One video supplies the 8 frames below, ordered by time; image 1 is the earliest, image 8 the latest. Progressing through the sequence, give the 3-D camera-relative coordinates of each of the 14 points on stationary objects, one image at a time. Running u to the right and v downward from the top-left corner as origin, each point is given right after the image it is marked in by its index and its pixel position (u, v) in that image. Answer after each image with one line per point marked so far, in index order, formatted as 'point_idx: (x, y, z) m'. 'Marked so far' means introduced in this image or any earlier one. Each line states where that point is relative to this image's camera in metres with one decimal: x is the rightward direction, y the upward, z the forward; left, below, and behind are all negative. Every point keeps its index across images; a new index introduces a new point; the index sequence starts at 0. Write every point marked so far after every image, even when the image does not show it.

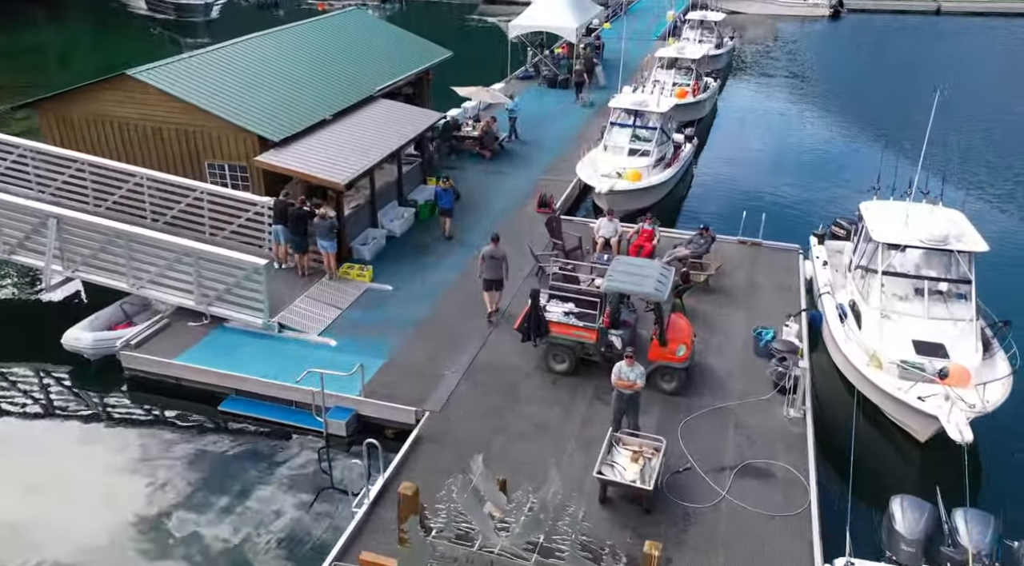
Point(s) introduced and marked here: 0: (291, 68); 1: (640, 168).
0: (-5.1, +5.0, +19.3) m
1: (+3.1, +2.6, +19.6) m
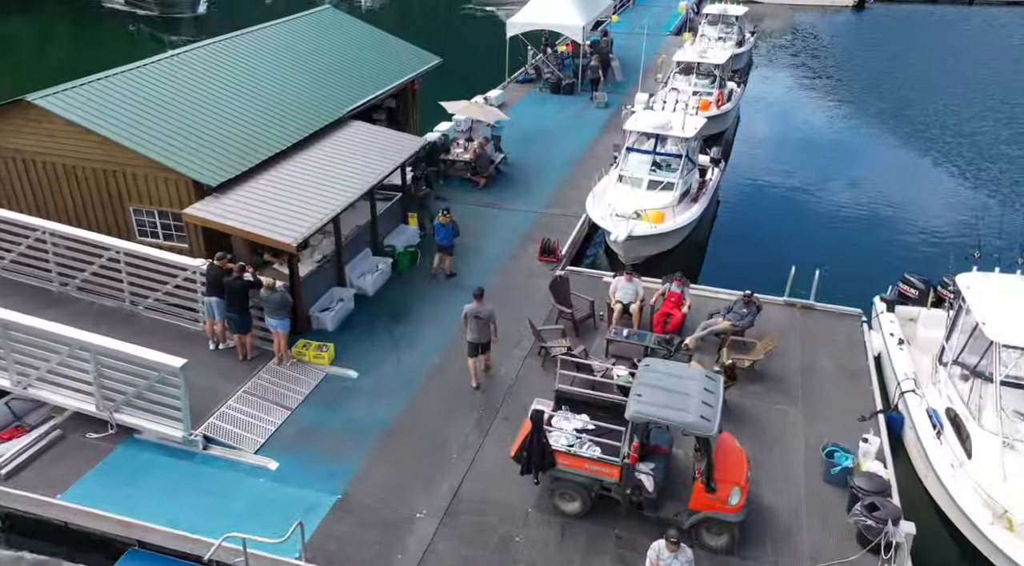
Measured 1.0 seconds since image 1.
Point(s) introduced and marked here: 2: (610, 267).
0: (-5.1, +3.9, +16.1) m
1: (+3.0, +1.5, +16.4) m
2: (+2.0, +0.3, +17.3) m
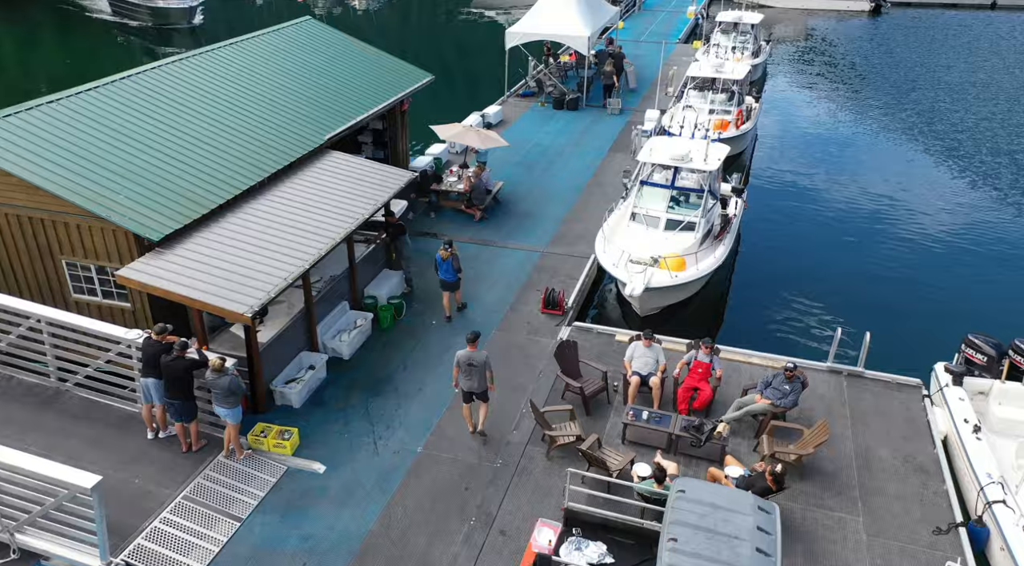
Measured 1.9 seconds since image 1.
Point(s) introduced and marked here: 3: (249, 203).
0: (-5.2, +2.9, +14.1) m
1: (+3.0, +0.5, +14.4) m
2: (+2.0, -0.6, +15.2) m
3: (-4.0, +1.2, +12.7) m
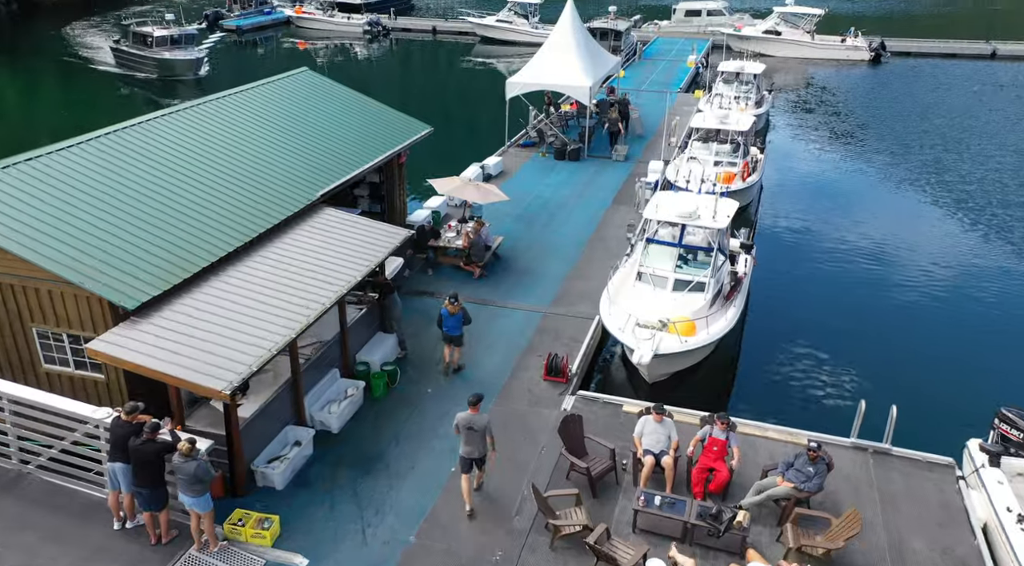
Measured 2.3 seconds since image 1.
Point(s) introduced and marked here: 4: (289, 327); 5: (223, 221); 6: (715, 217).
0: (-5.1, +1.9, +13.5) m
1: (+3.0, -0.5, +13.7) m
2: (+2.0, -1.7, +14.4) m
3: (-4.0, +0.3, +12.0) m
4: (-2.9, -0.6, +10.7) m
5: (-4.3, +0.9, +12.5) m
6: (+3.6, +1.2, +14.7) m
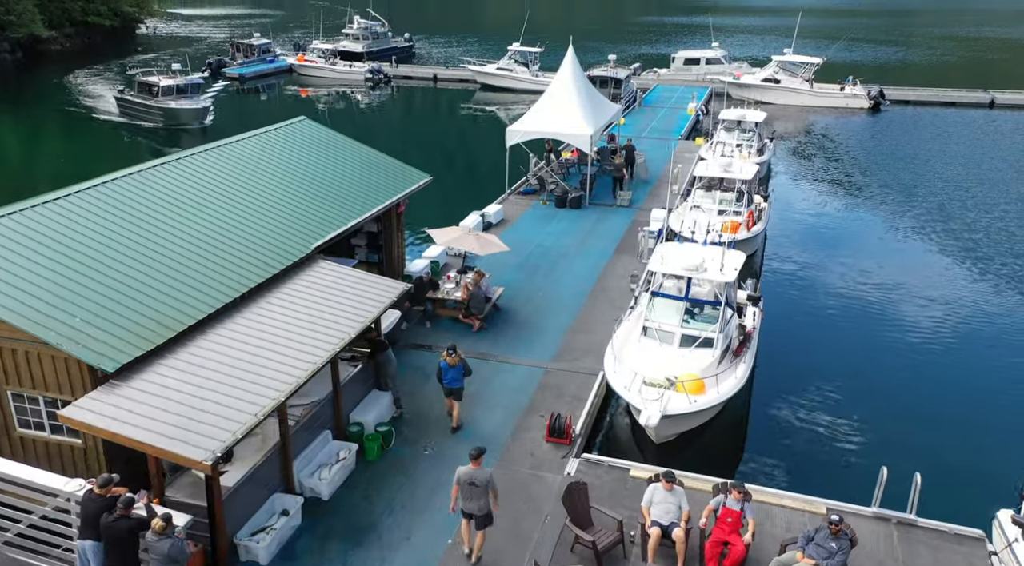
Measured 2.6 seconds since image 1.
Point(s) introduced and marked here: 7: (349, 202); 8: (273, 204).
0: (-5.1, +1.0, +13.0) m
1: (+3.0, -1.4, +13.1) m
2: (+2.0, -2.6, +13.8) m
3: (-4.0, -0.5, +11.5) m
4: (-2.9, -1.3, +10.2) m
5: (-4.3, +0.1, +12.1) m
6: (+3.6, +0.2, +14.2) m
7: (-3.2, +1.6, +16.3) m
8: (-4.2, +1.4, +14.8) m
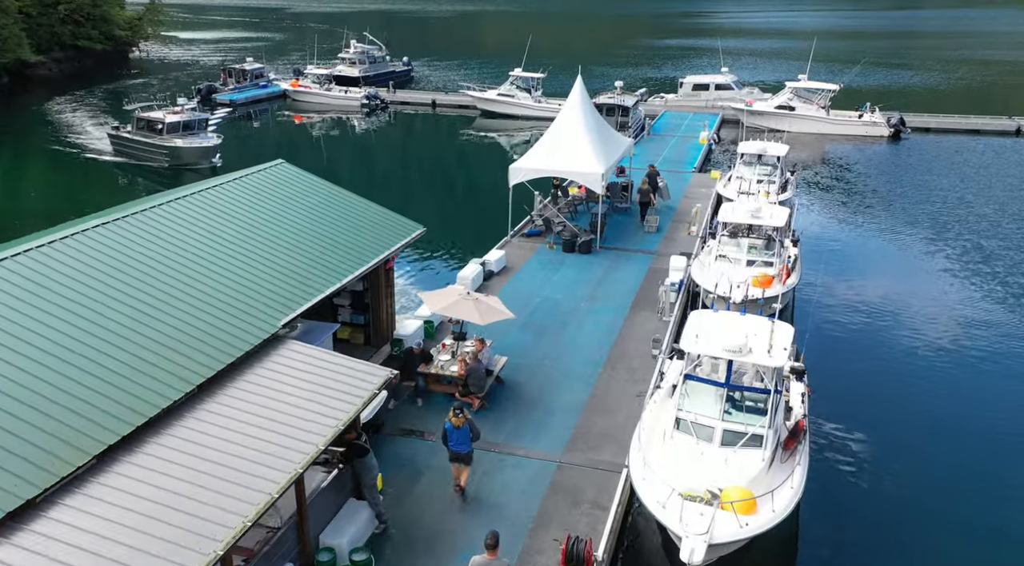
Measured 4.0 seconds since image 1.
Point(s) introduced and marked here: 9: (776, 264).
0: (-5.0, -0.1, +10.7) m
1: (+3.1, -2.6, +10.7) m
2: (+2.1, -3.8, +11.4) m
3: (-3.9, -1.6, +9.1) m
4: (-2.8, -2.4, +7.8) m
5: (-4.2, -1.0, +9.7) m
6: (+3.7, -0.9, +11.9) m
7: (-3.1, +0.4, +14.0) m
8: (-4.1, +0.2, +12.5) m
9: (+6.0, +0.5, +18.9) m
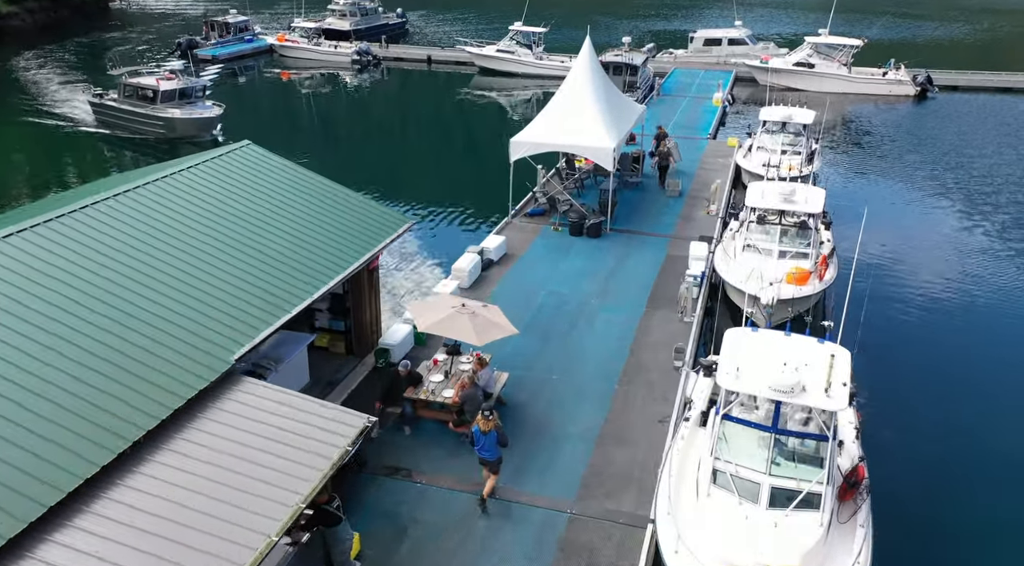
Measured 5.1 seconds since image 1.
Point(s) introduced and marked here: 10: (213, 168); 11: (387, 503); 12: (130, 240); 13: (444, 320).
0: (-5.0, -0.5, +8.6) m
1: (+3.1, -2.9, +8.8) m
2: (+2.2, -4.1, +9.5) m
3: (-3.9, -2.1, +7.1) m
4: (-2.7, -2.9, +5.8) m
5: (-4.2, -1.4, +7.7) m
6: (+3.7, -1.2, +9.9) m
7: (-3.1, +0.2, +11.8) m
8: (-4.1, -0.1, +10.3) m
9: (+6.1, +0.6, +16.8) m
10: (-5.0, +1.8, +13.2) m
11: (-1.6, -2.9, +11.0) m
12: (-5.0, +0.4, +10.5) m
13: (-1.0, -0.5, +12.3) m
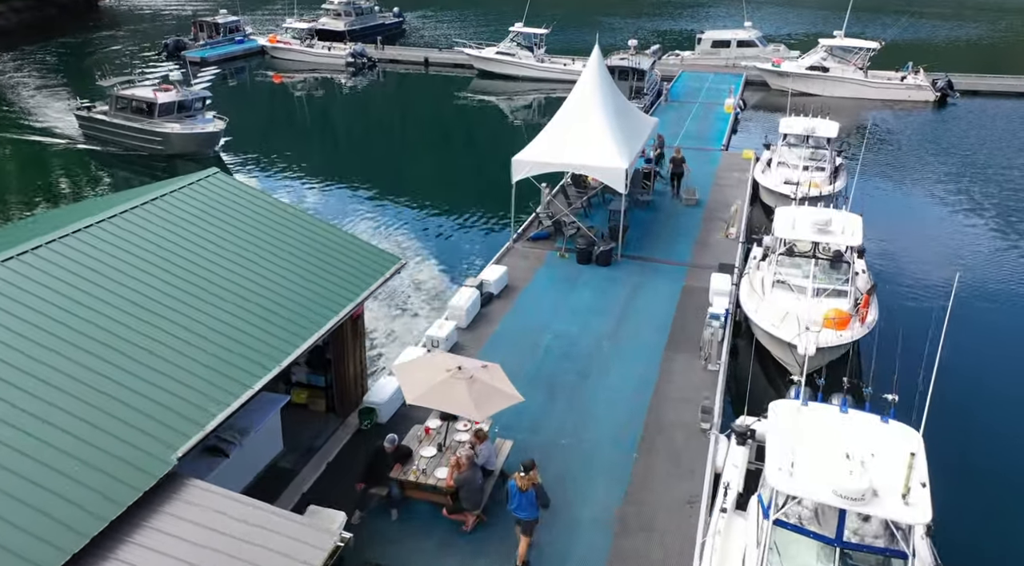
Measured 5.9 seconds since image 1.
0: (-4.9, -1.3, +6.8) m
1: (+3.2, -3.7, +7.0) m
2: (+2.2, -4.9, +7.7) m
3: (-3.8, -2.9, +5.3) m
4: (-2.7, -3.7, +4.0) m
5: (-4.1, -2.2, +5.9) m
6: (+3.8, -2.0, +8.1) m
7: (-3.0, -0.6, +10.0) m
8: (-4.0, -0.9, +8.5) m
9: (+6.1, -0.1, +15.0) m
10: (-5.0, +1.0, +11.4) m
11: (-1.6, -3.7, +9.2) m
12: (-4.9, -0.4, +8.7) m
13: (-0.9, -1.3, +10.5) m
